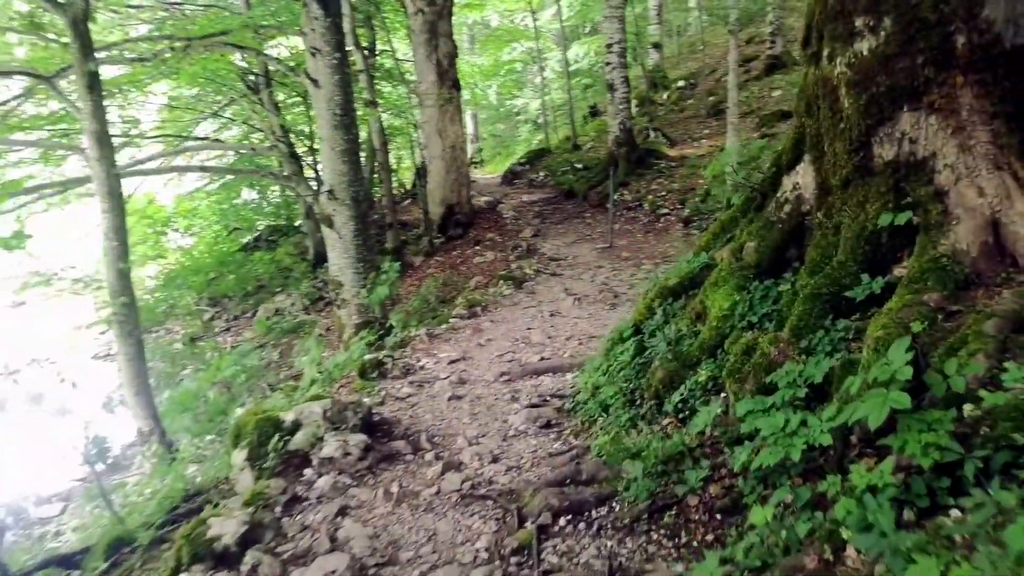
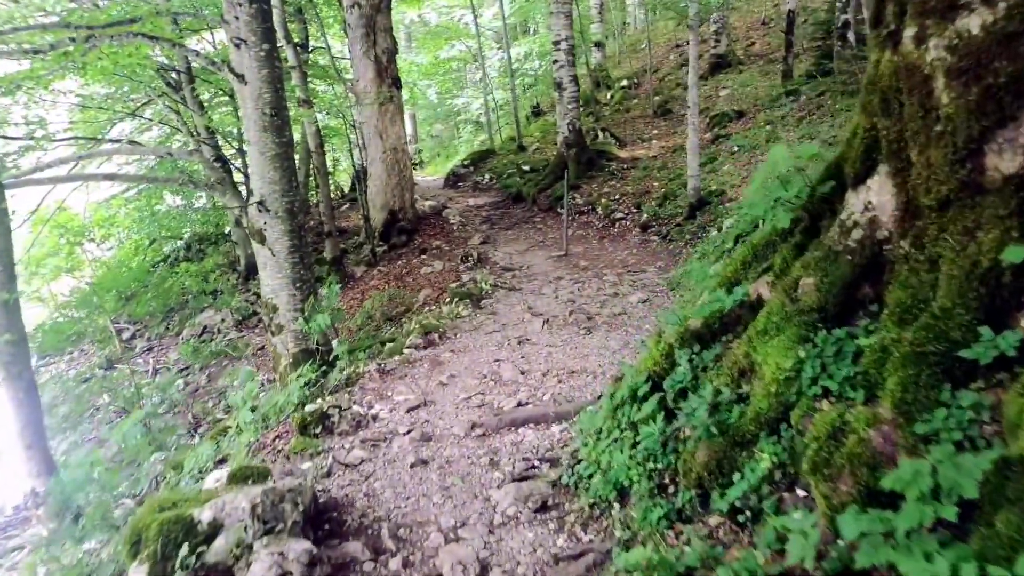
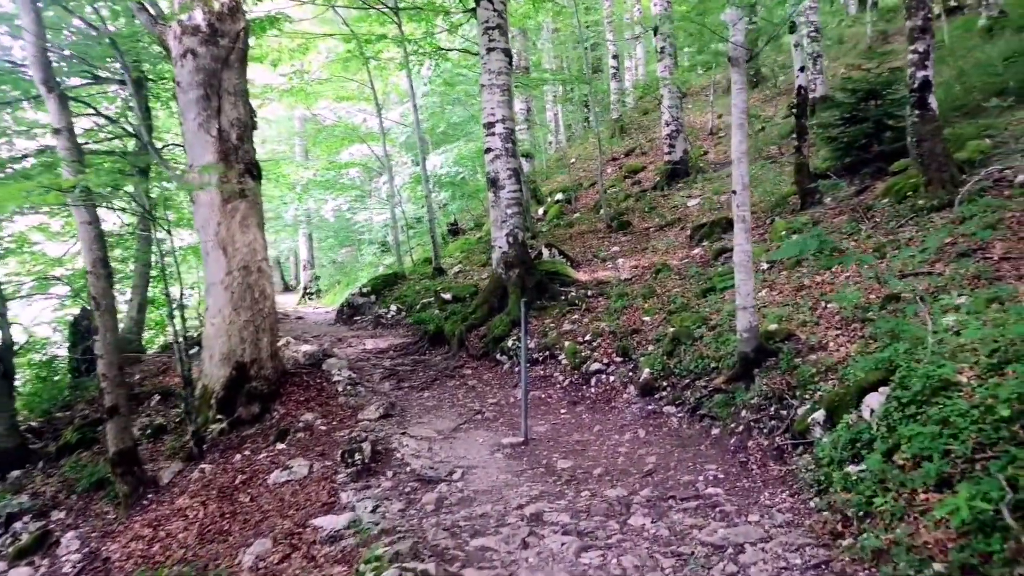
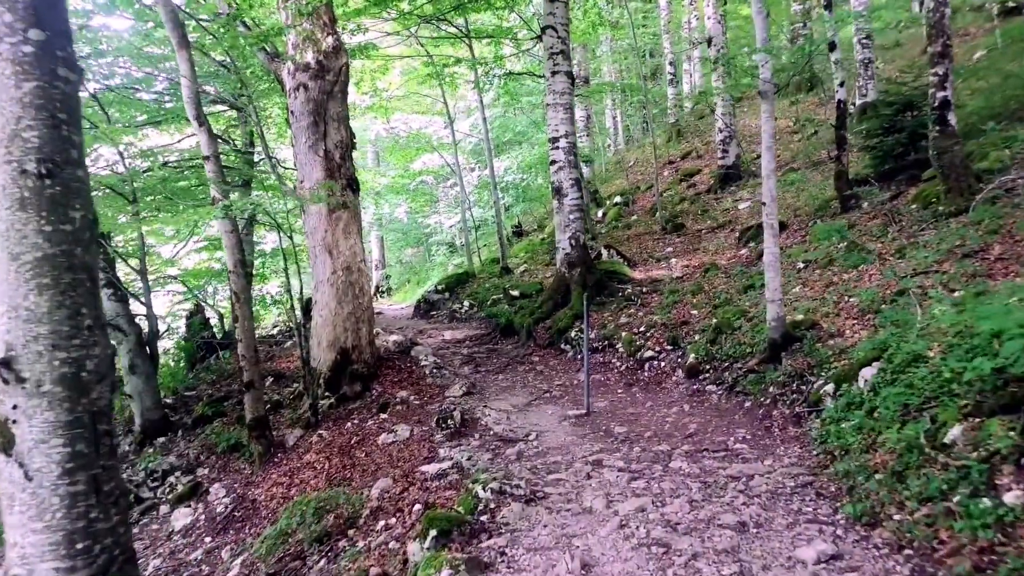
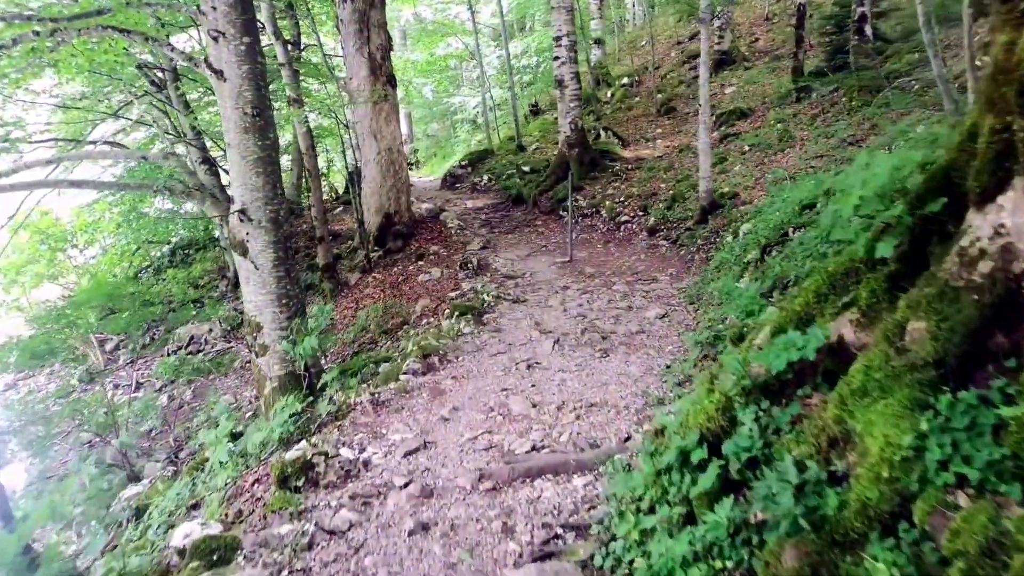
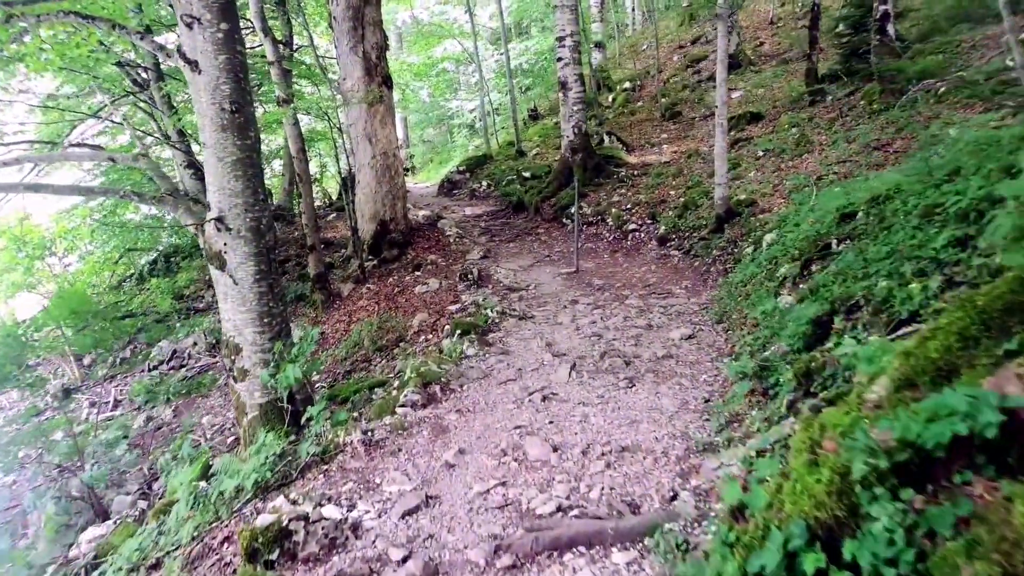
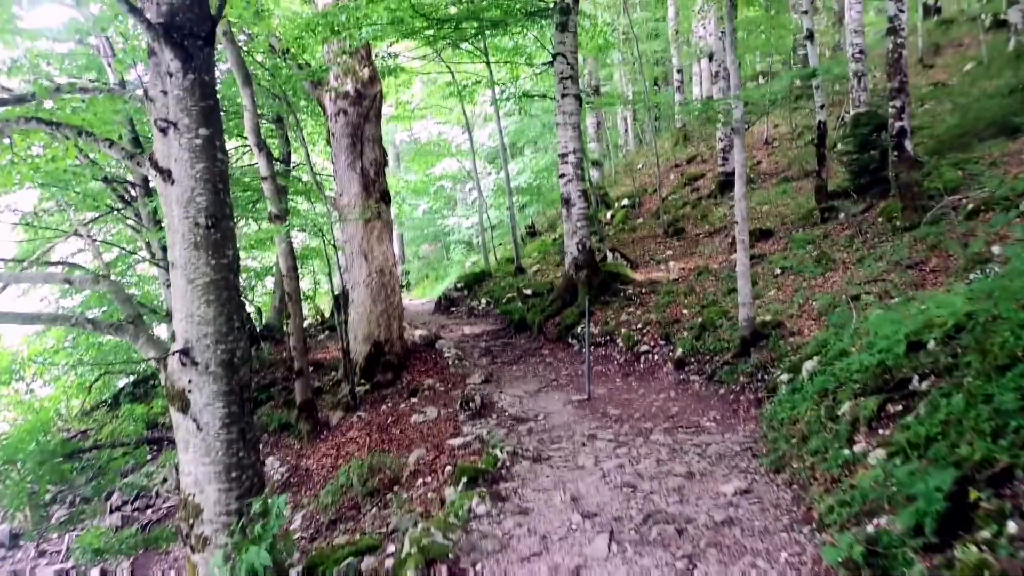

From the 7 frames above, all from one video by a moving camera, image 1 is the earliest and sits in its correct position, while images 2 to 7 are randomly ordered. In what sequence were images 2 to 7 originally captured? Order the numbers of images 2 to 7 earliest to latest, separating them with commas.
2, 5, 6, 7, 4, 3
